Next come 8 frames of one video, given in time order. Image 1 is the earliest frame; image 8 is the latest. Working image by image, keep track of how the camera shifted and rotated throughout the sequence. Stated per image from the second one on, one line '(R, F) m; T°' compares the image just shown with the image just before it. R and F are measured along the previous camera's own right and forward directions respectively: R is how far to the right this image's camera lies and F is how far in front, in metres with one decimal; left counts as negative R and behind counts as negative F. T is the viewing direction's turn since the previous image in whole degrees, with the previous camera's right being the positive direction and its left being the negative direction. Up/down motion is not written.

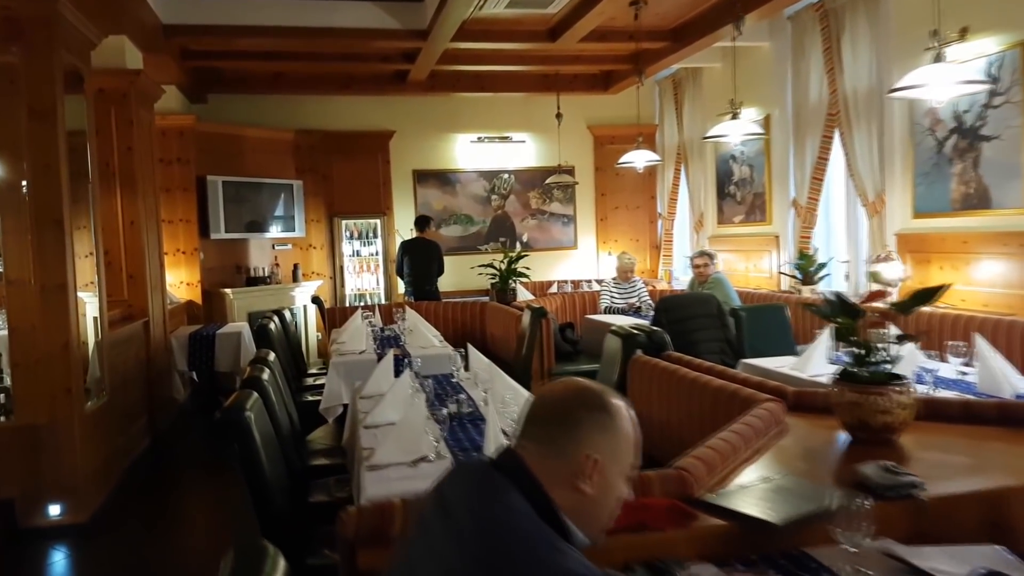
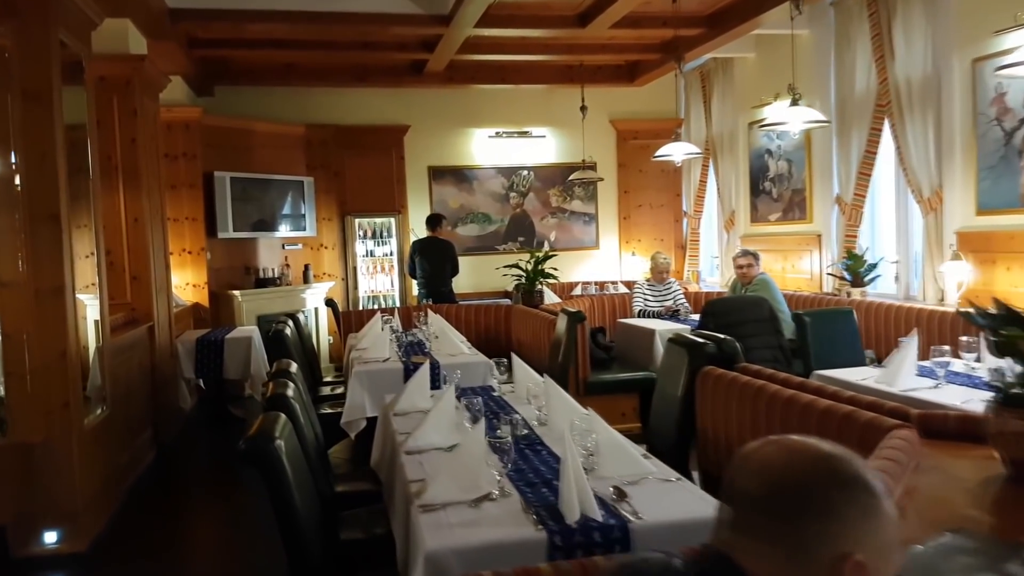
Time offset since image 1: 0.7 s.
(-0.2, +0.4) m; 0°
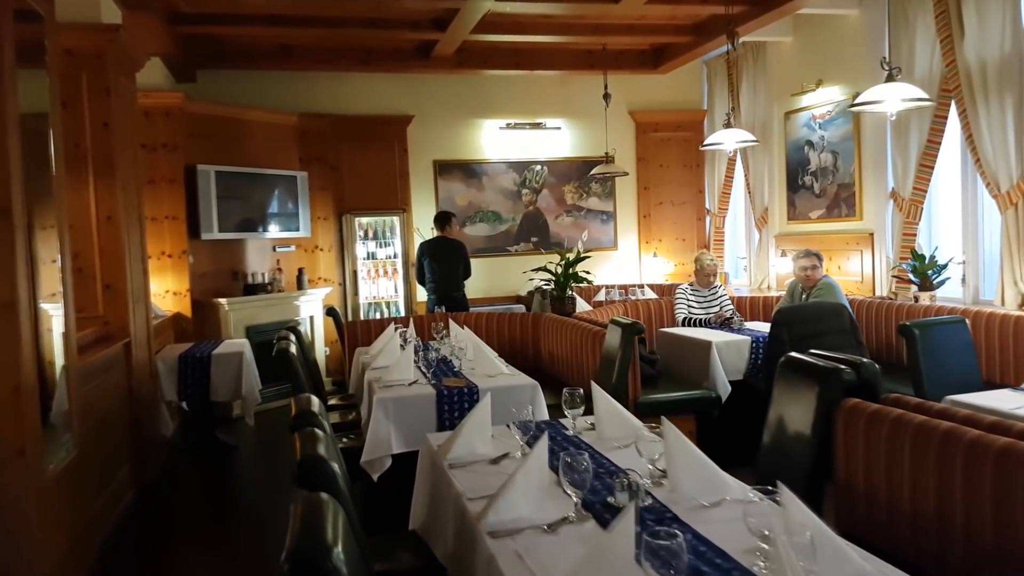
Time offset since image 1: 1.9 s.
(-0.3, +0.7) m; +1°
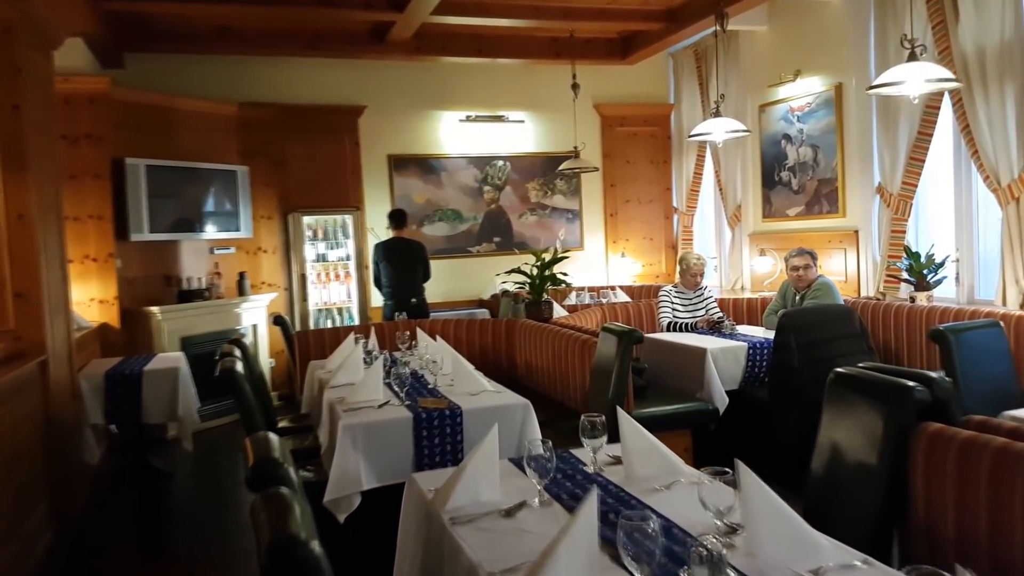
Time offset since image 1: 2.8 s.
(-0.2, +0.5) m; +4°
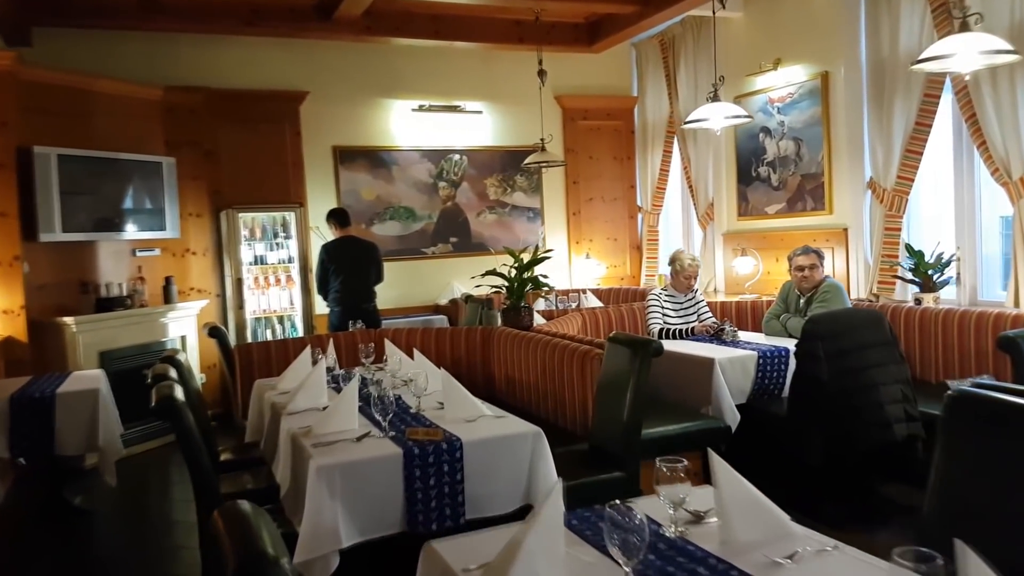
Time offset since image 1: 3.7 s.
(-0.2, +0.5) m; +5°
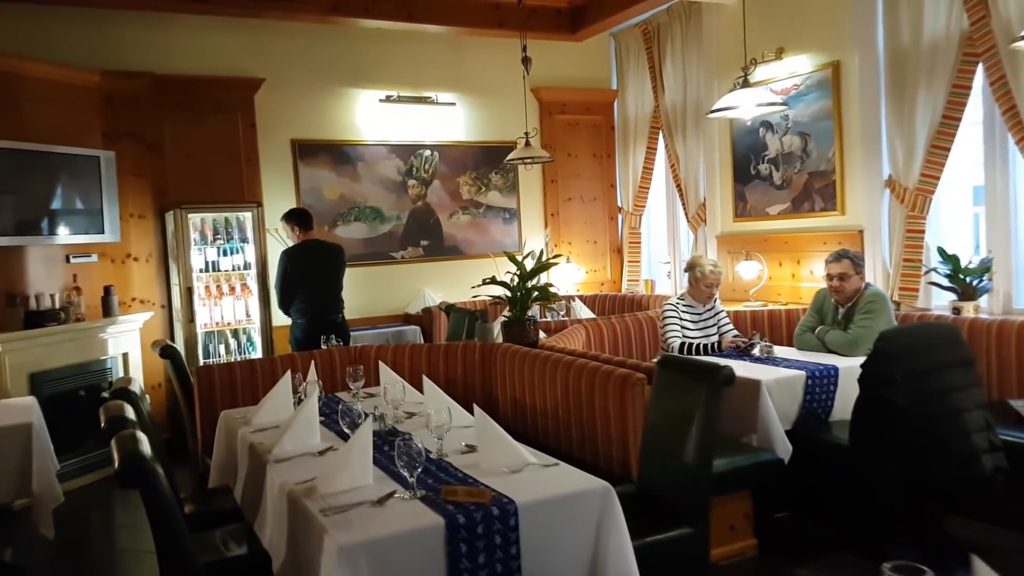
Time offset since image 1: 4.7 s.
(-0.3, +0.5) m; +4°
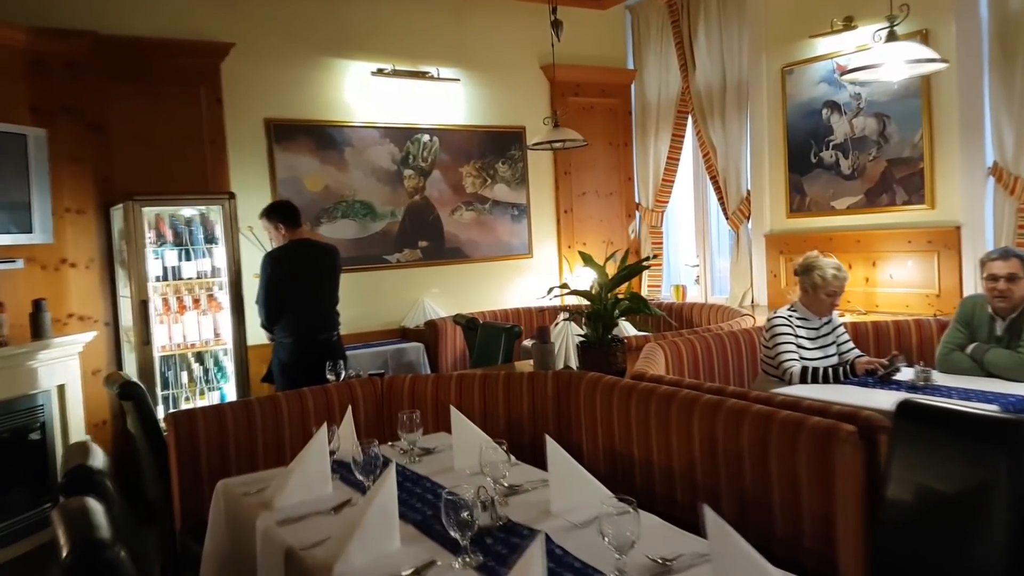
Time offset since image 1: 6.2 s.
(-0.5, +0.9) m; +4°
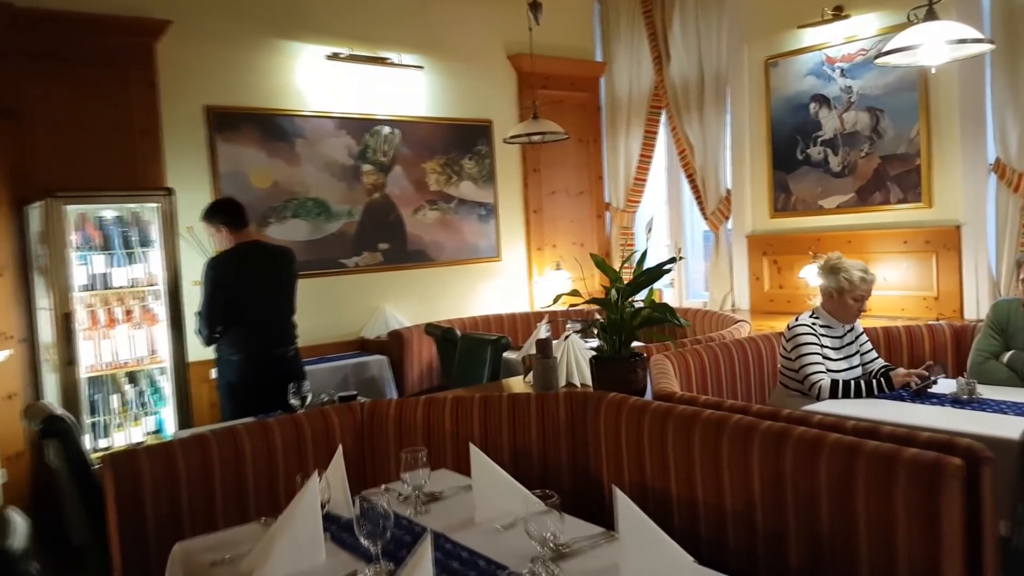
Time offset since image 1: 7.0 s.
(-0.2, +0.4) m; +5°
